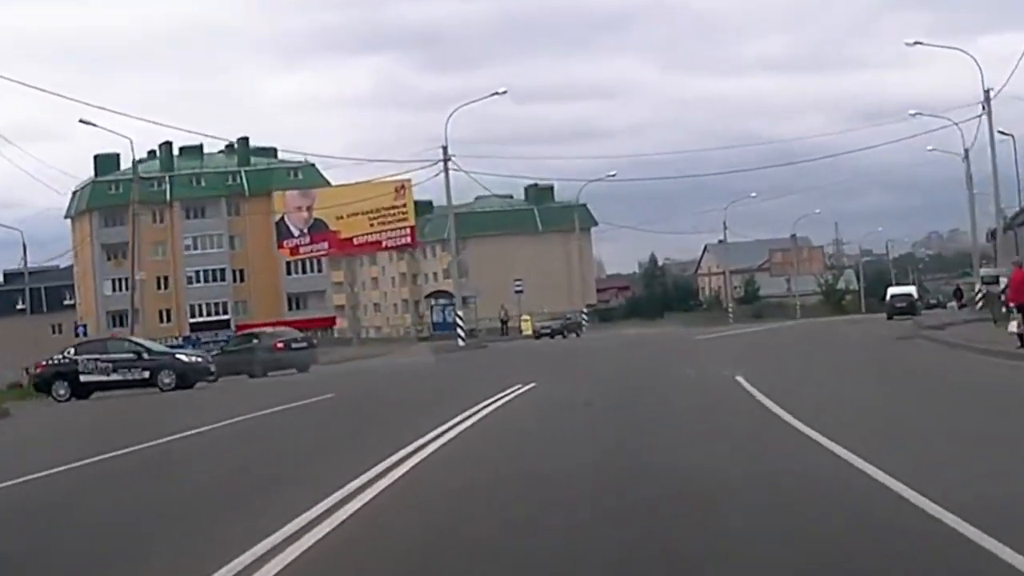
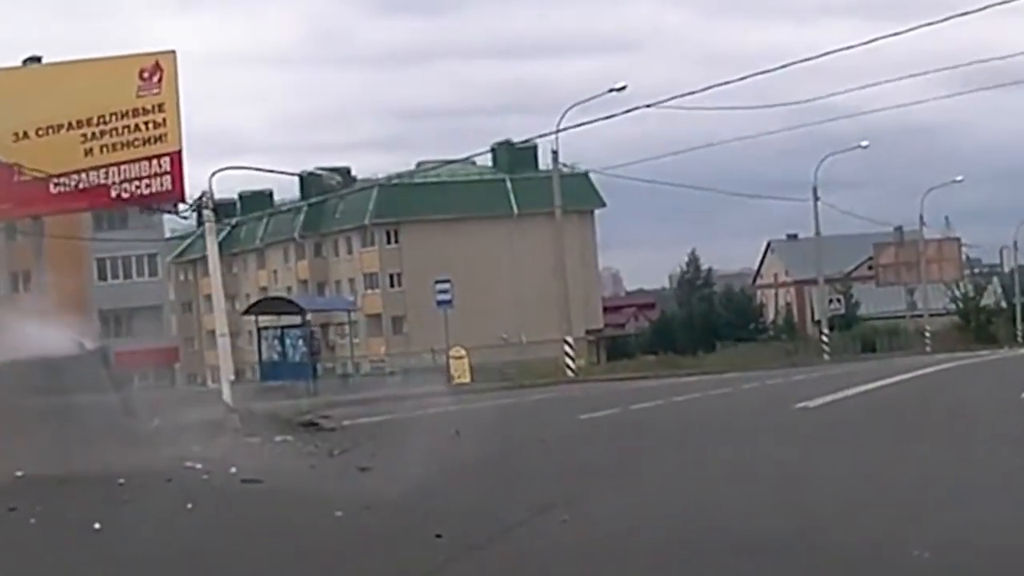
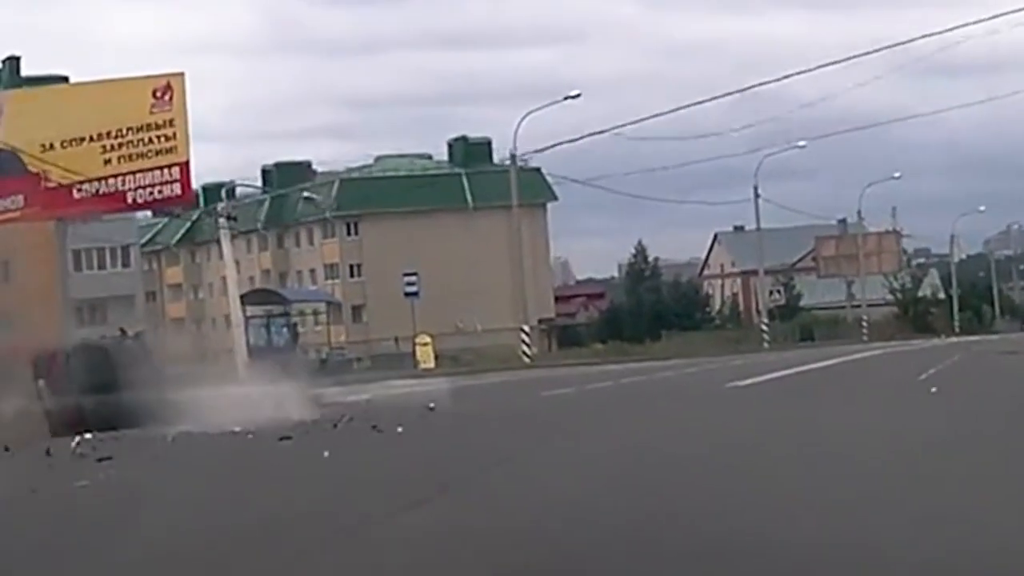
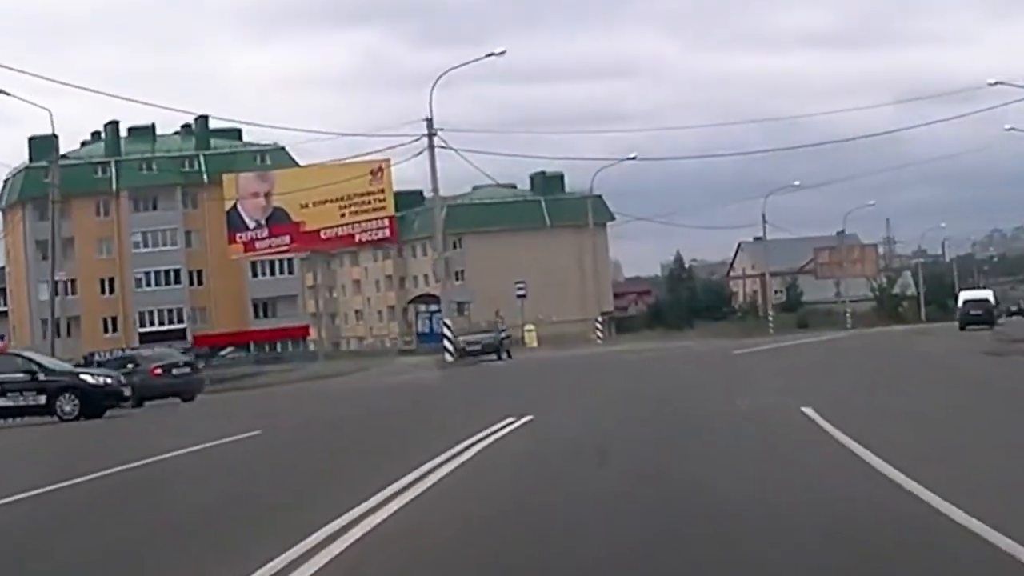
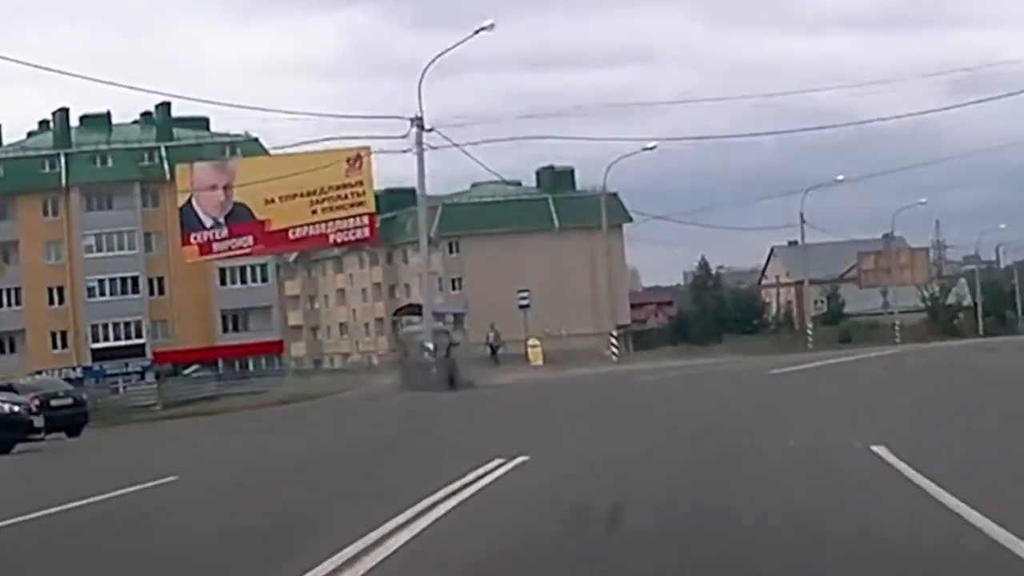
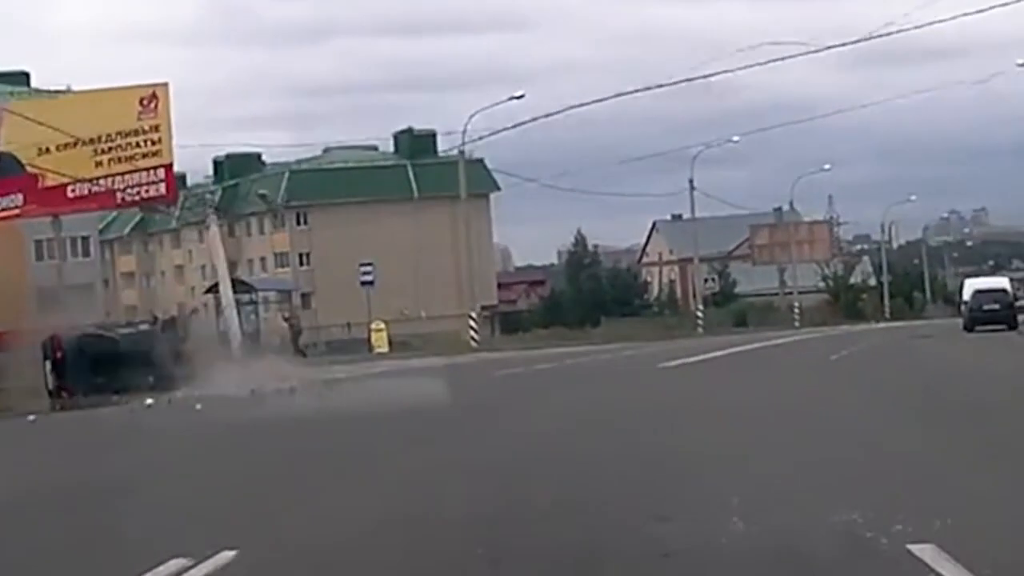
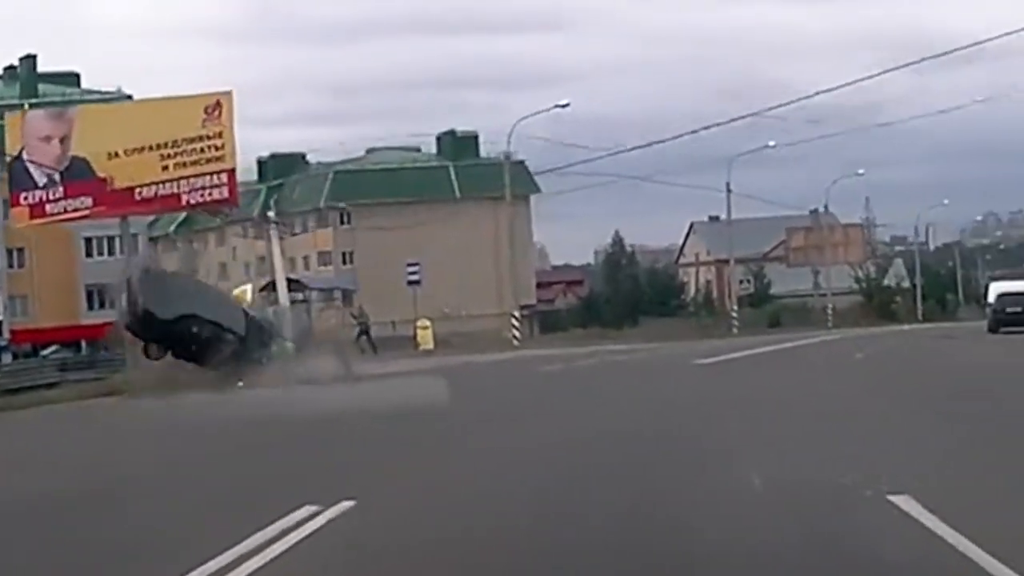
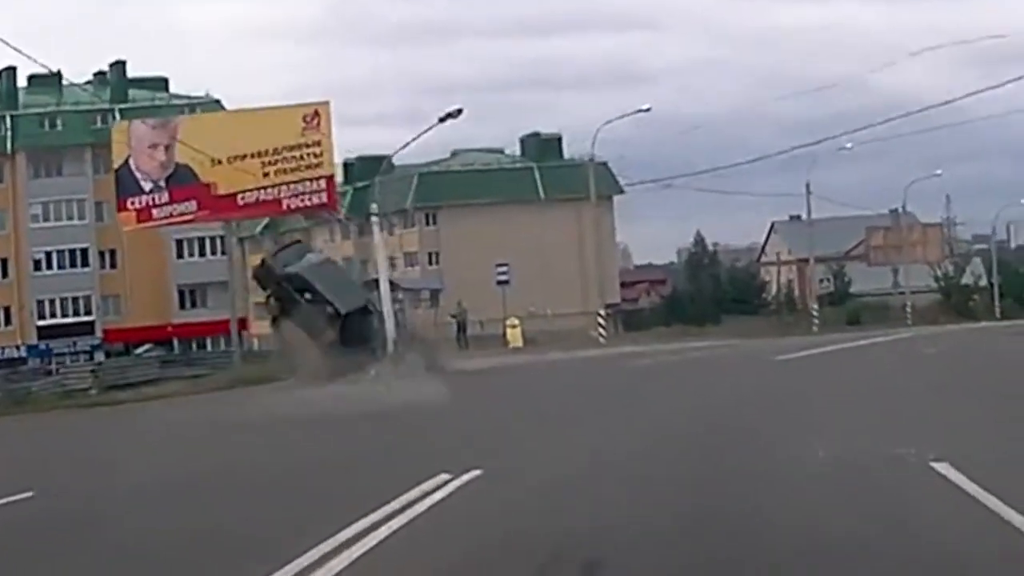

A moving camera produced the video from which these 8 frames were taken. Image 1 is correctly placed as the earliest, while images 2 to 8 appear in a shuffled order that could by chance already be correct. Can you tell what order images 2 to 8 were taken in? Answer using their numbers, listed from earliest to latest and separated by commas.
4, 5, 8, 7, 6, 3, 2
